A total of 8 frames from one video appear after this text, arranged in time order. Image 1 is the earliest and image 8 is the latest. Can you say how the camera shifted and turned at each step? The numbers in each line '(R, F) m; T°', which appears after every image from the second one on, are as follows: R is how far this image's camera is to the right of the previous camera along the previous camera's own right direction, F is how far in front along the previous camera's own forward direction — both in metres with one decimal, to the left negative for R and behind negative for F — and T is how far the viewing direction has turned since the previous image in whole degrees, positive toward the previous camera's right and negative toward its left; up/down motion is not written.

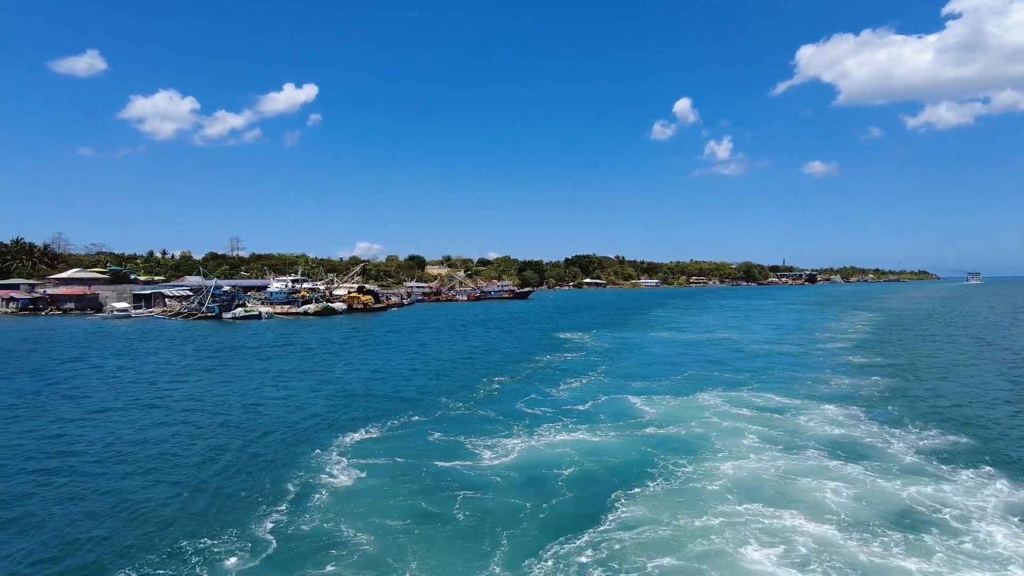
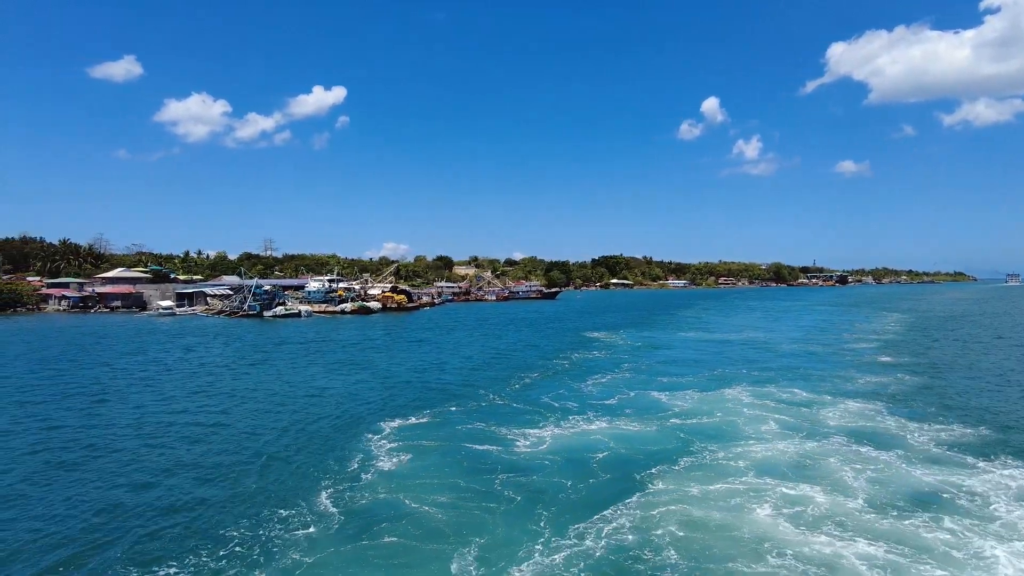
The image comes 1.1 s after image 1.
(-0.2, -1.0) m; -2°
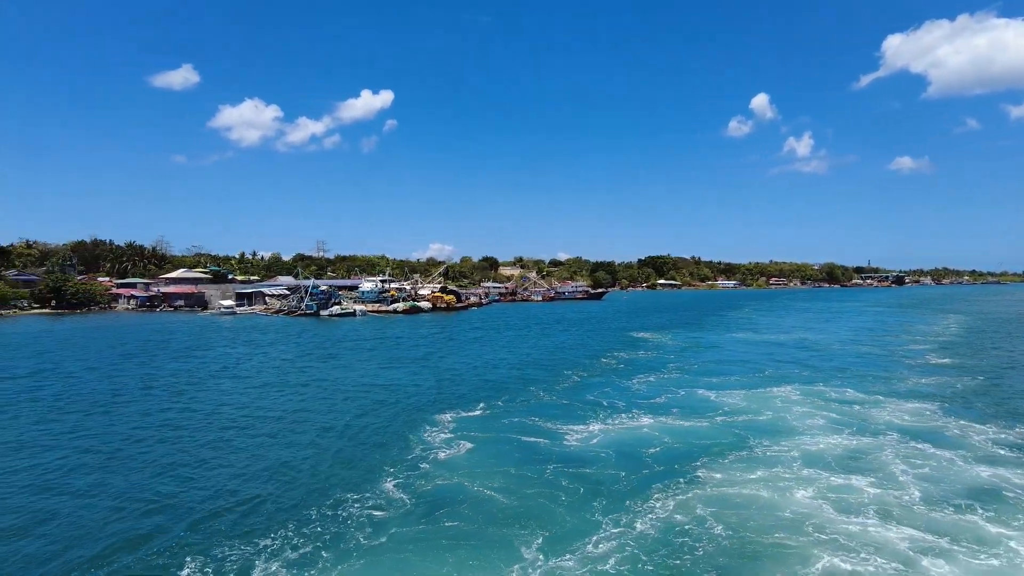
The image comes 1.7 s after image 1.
(-0.2, -0.6) m; -4°
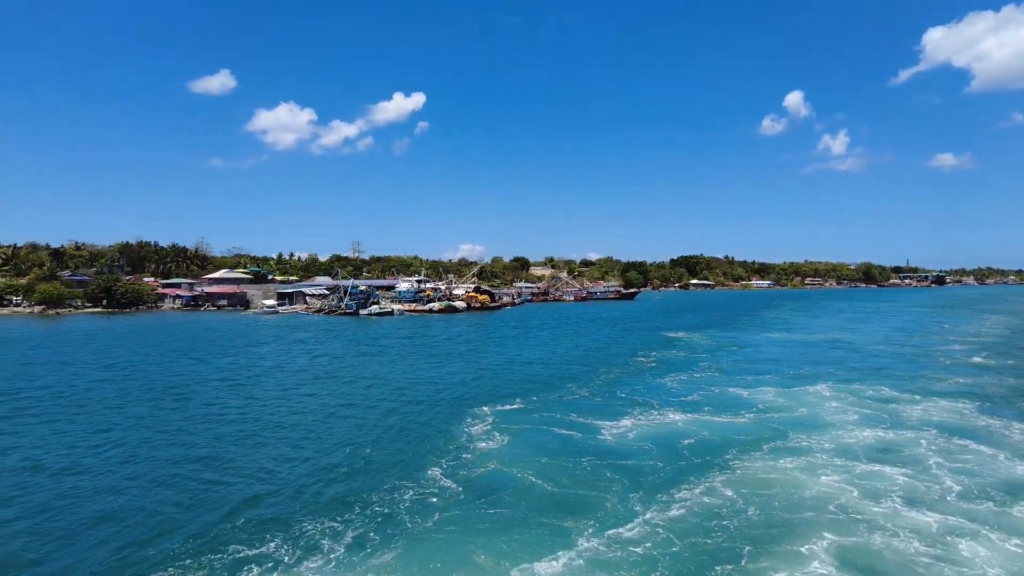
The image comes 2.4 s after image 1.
(-0.3, -0.7) m; -3°
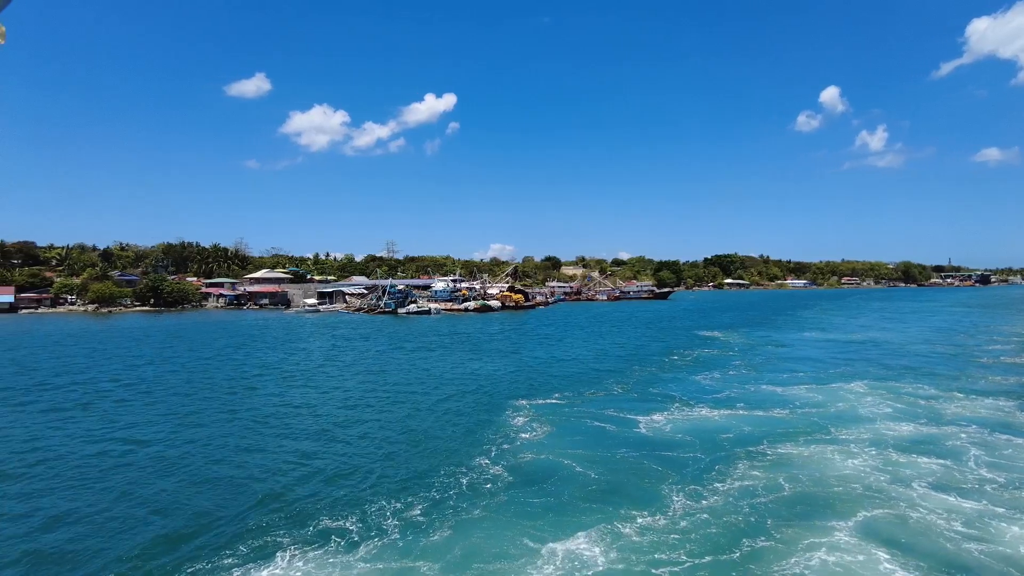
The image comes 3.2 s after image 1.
(-0.3, -0.7) m; -3°
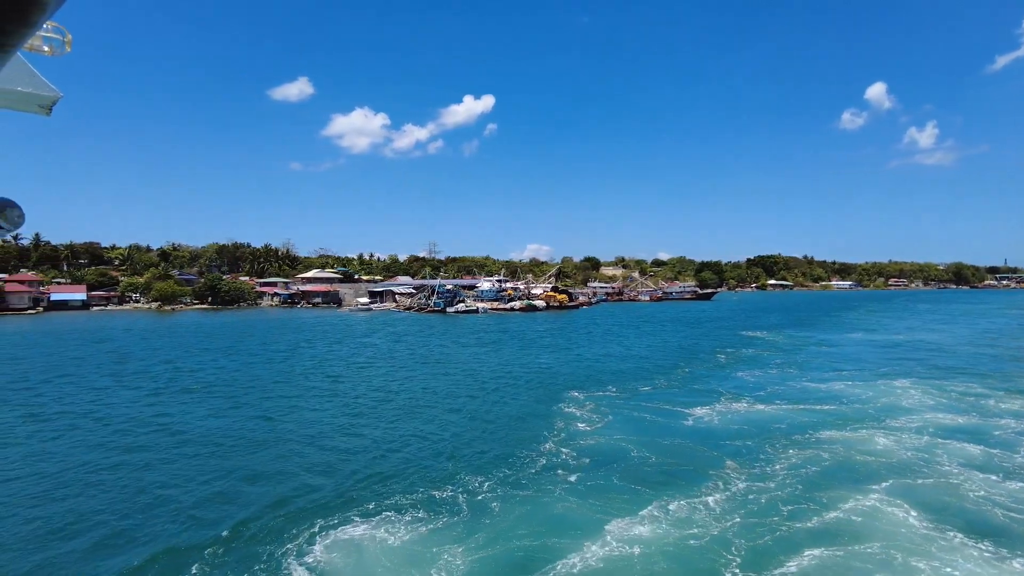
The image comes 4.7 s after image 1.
(-0.6, -1.2) m; -3°
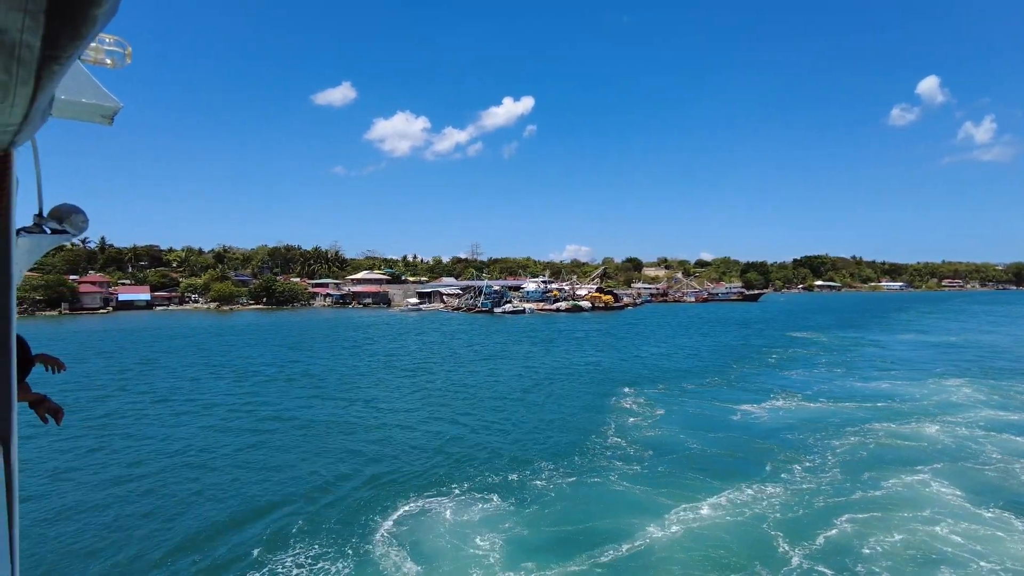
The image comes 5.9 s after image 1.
(-0.5, -1.0) m; -3°
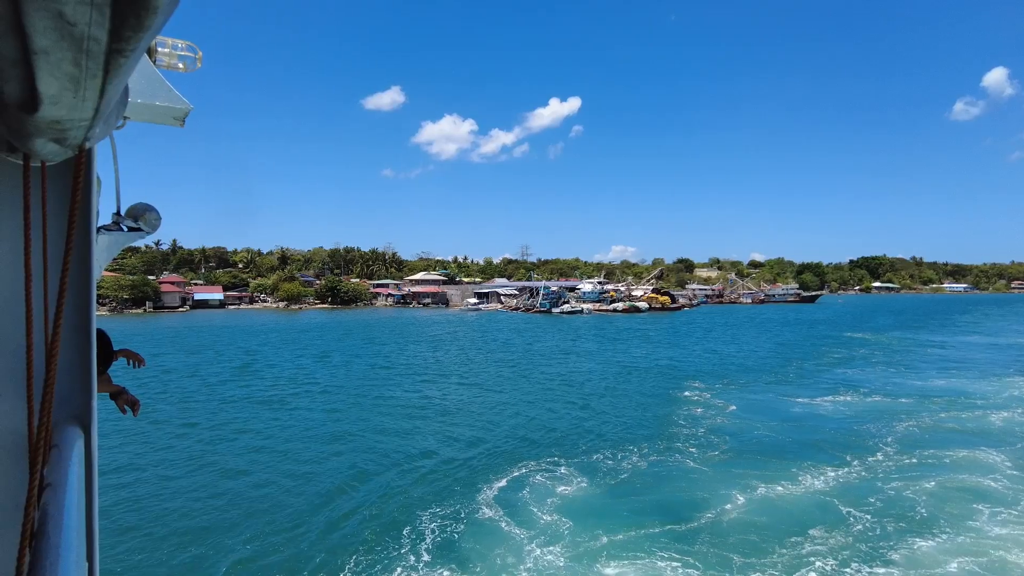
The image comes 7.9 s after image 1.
(-0.9, -1.6) m; -4°
